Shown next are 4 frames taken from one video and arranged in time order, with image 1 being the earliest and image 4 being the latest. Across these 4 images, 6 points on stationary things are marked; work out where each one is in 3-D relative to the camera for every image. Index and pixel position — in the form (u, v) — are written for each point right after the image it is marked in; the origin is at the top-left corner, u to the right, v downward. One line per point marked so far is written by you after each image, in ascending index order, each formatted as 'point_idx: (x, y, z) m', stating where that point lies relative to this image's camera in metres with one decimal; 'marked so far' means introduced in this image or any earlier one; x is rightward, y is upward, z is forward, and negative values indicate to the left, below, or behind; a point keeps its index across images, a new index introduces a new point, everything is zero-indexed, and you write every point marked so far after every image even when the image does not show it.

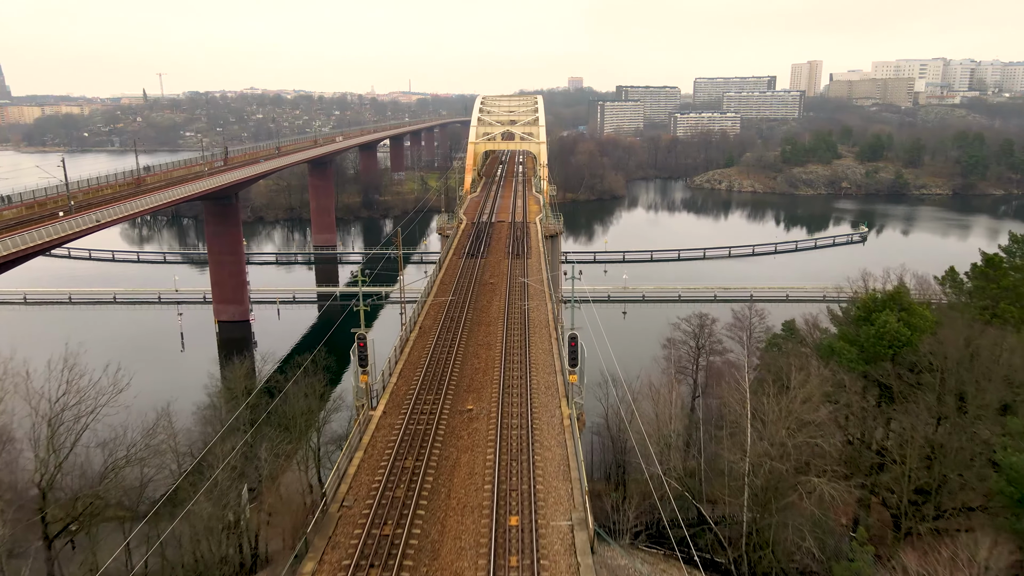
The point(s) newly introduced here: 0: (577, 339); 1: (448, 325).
0: (+1.3, -1.1, +12.8) m
1: (-1.8, -1.1, +18.5) m
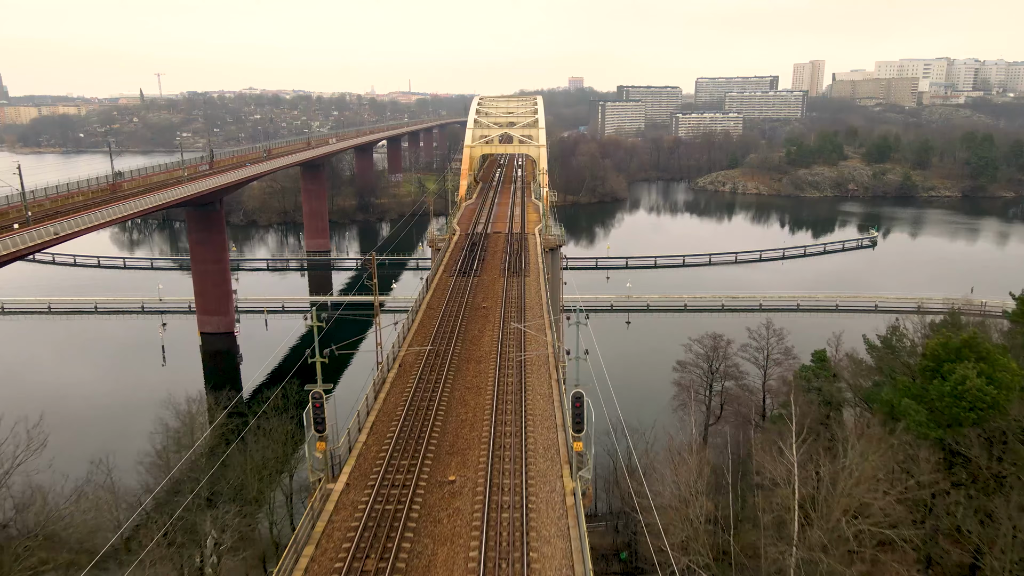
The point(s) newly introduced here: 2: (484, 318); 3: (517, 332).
0: (+1.1, -1.8, +10.4) m
1: (-1.9, -1.8, +16.1) m
2: (-0.9, -0.9, +19.4) m
3: (+0.1, -1.2, +18.0) m
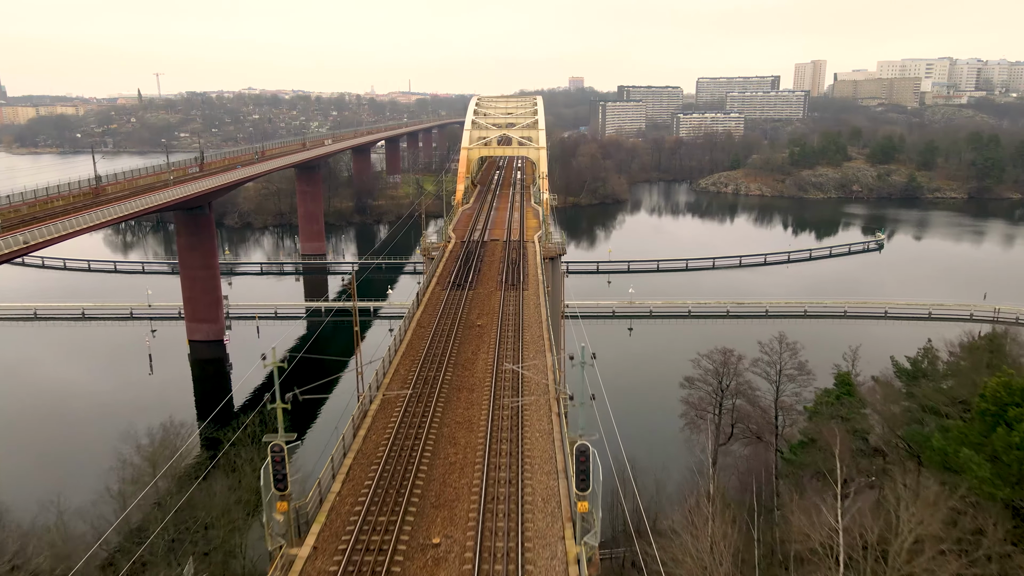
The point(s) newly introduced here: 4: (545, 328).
0: (+1.0, -2.3, +8.9) m
1: (-2.0, -2.3, +14.6) m
2: (-0.9, -1.3, +17.9) m
3: (+0.1, -1.7, +16.5) m
4: (+0.9, -1.1, +17.9) m
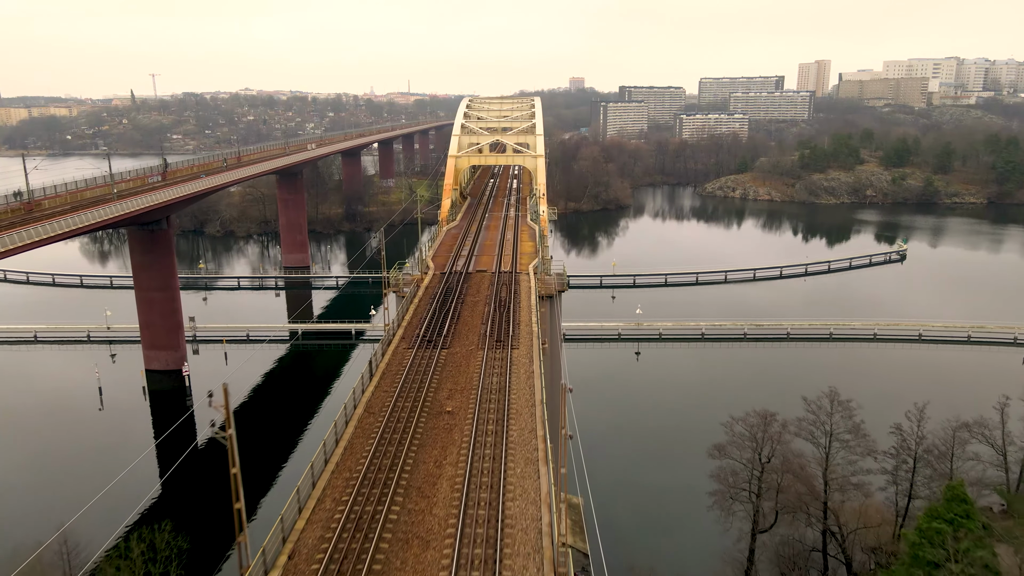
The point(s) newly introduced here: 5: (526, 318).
0: (+0.7, -3.7, +4.0) m
1: (-2.4, -3.7, +9.8) m
2: (-1.3, -2.8, +13.0) m
3: (-0.3, -3.1, +11.6) m
4: (+0.6, -2.5, +13.1) m
5: (+0.4, -0.8, +19.3) m
